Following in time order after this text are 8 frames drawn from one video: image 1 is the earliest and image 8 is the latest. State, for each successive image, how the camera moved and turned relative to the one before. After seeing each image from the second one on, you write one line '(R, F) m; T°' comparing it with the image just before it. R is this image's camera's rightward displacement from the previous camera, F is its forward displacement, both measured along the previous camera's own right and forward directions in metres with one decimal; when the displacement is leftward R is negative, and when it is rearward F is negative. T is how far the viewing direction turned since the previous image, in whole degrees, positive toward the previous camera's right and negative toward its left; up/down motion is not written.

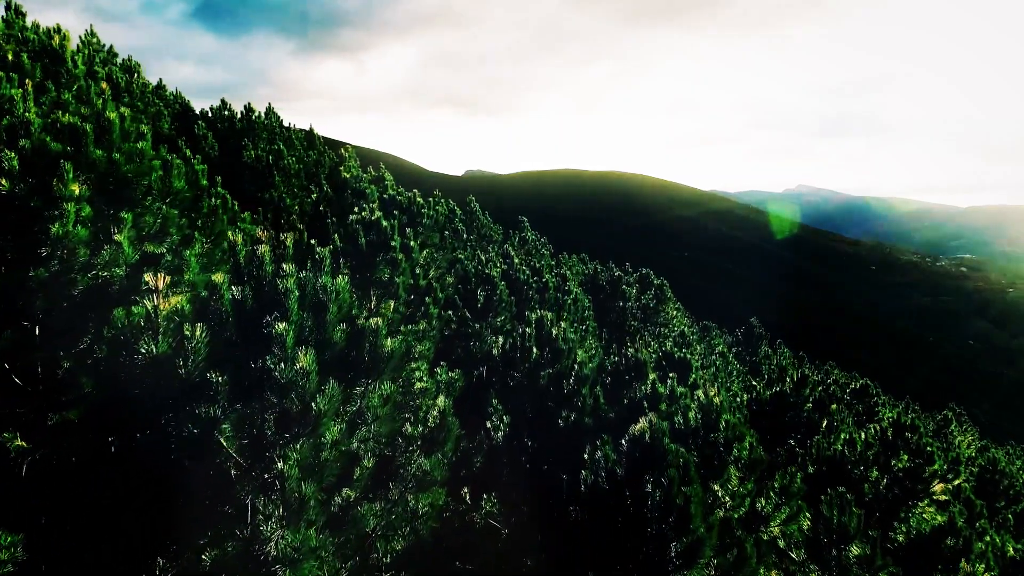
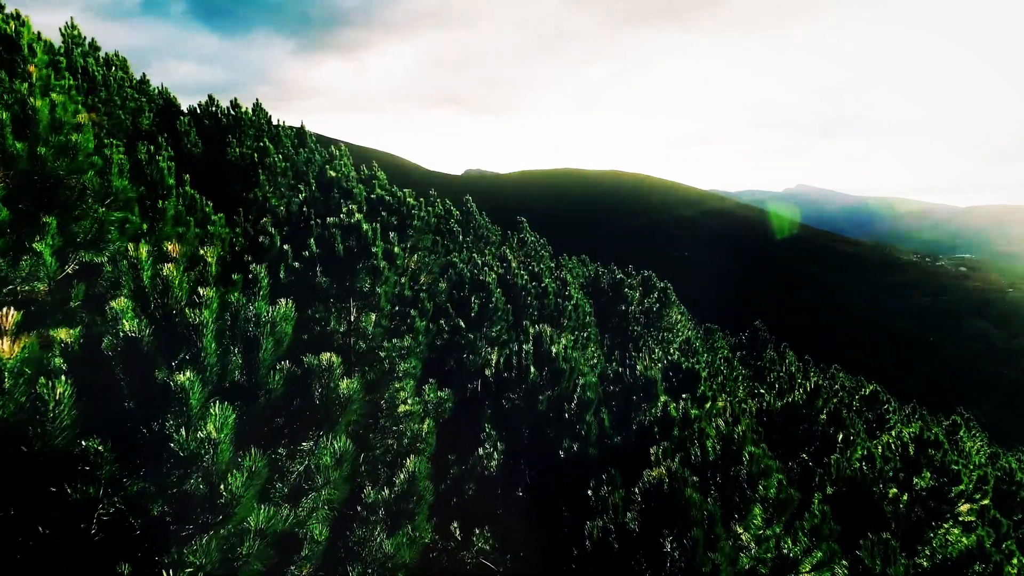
(+0.1, +1.9) m; 0°
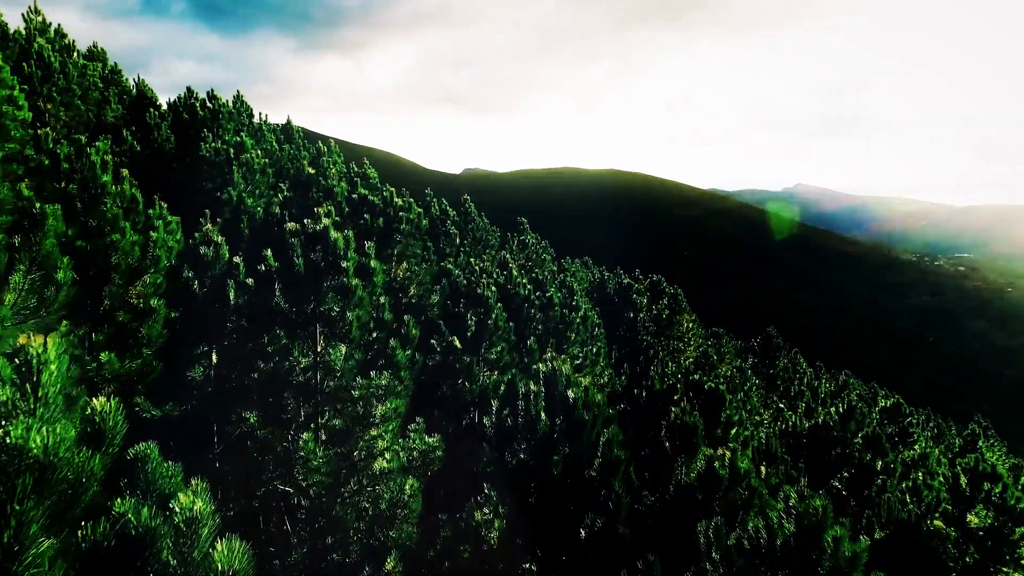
(-0.1, +3.4) m; 0°
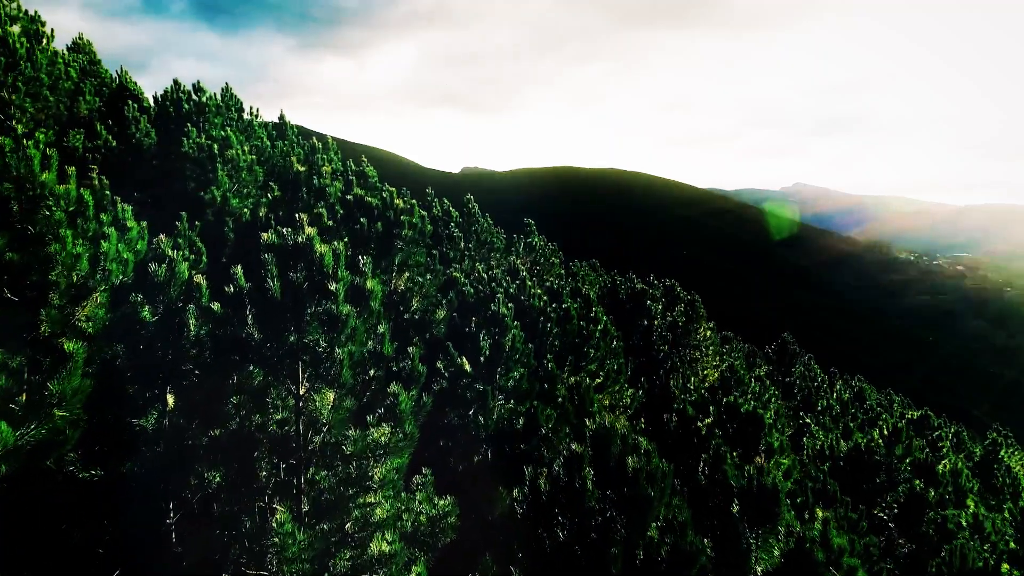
(-0.5, +2.9) m; 0°
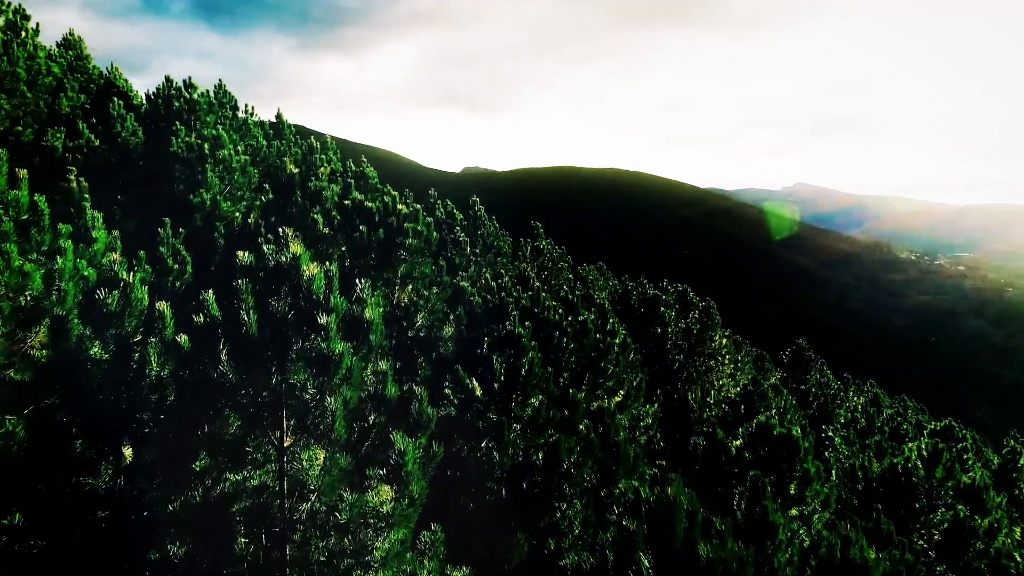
(-0.4, +2.0) m; 0°
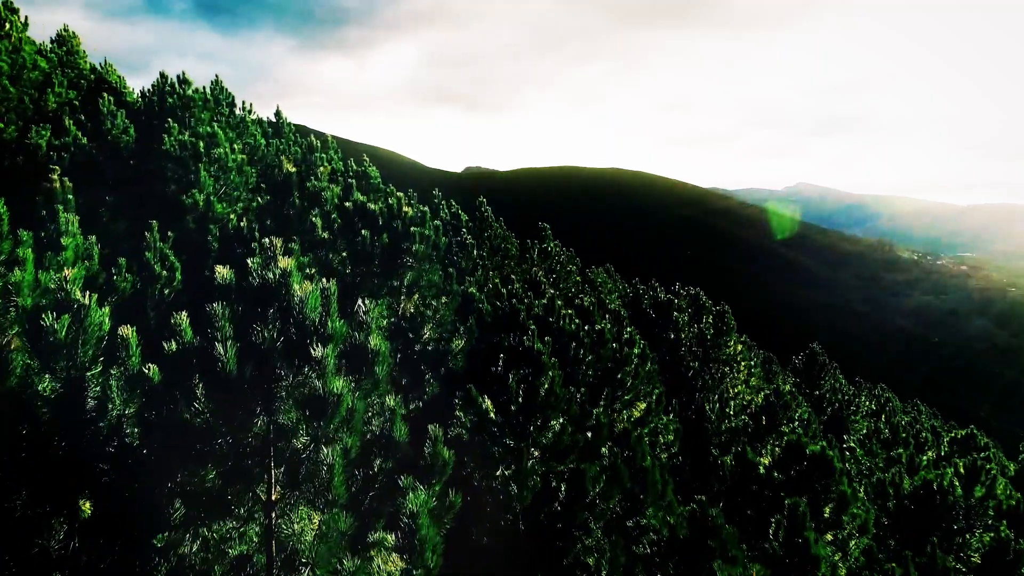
(-0.4, +1.6) m; 0°
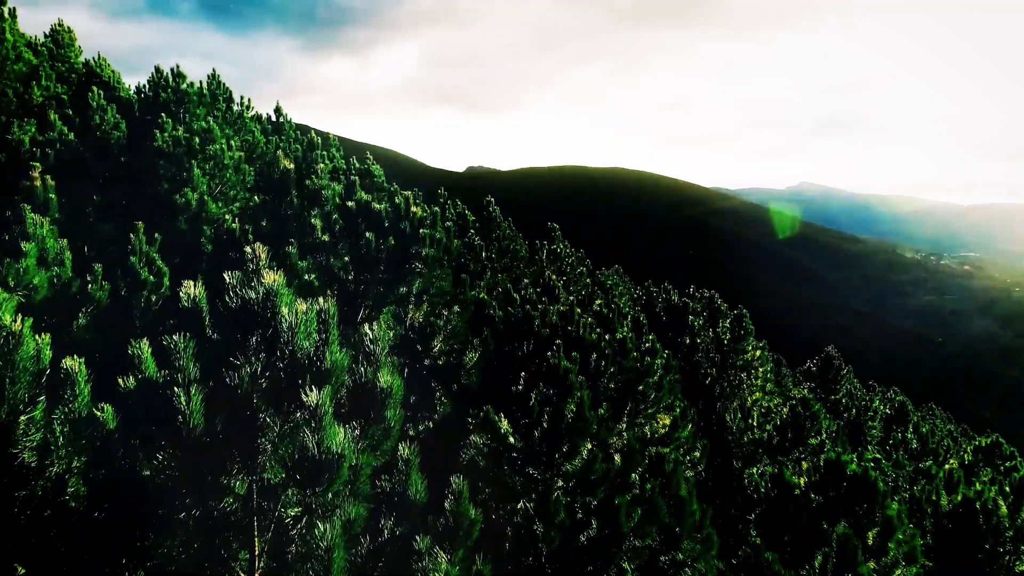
(-0.4, +1.6) m; 0°
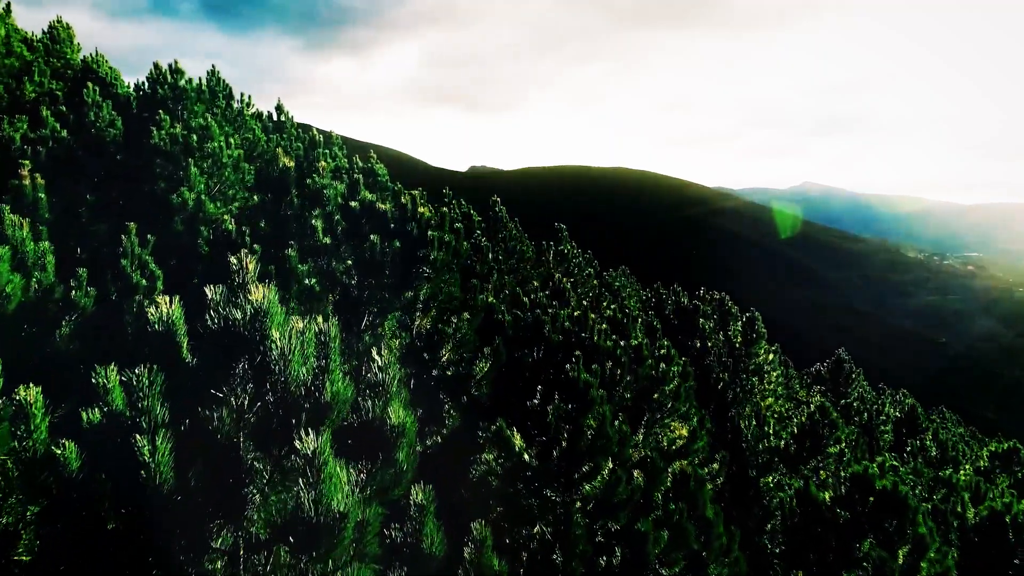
(-0.2, +1.0) m; 0°
